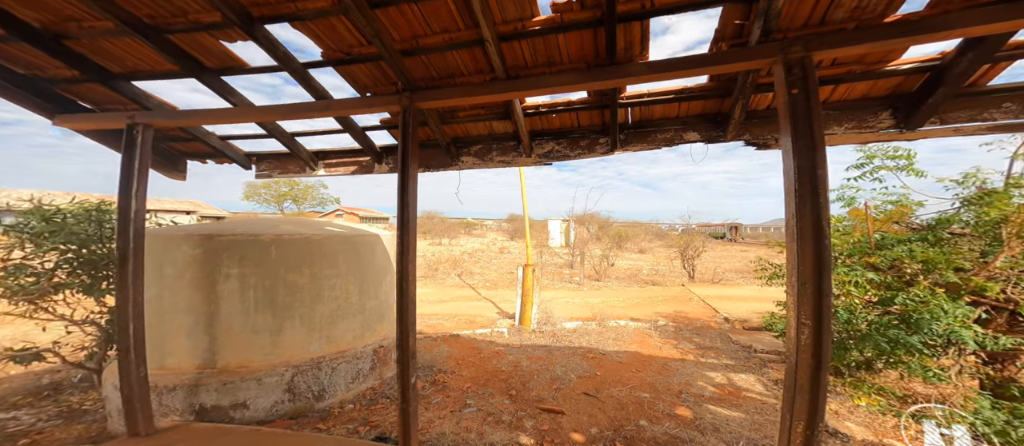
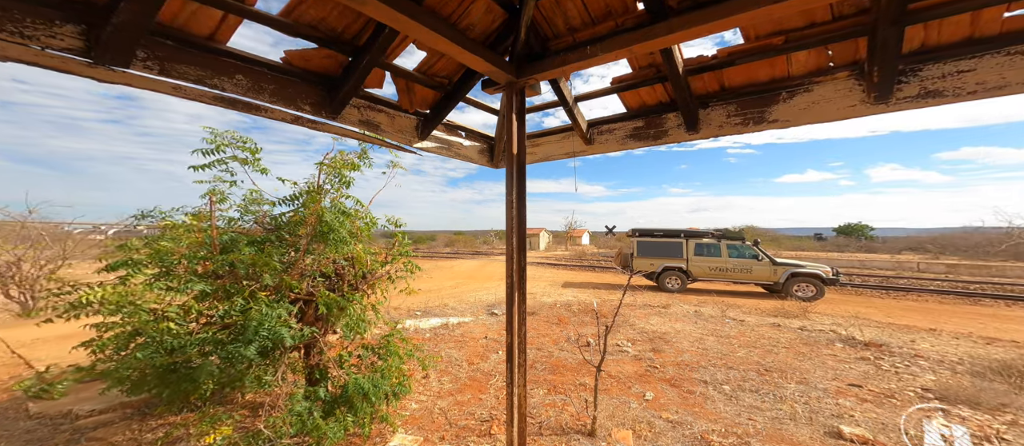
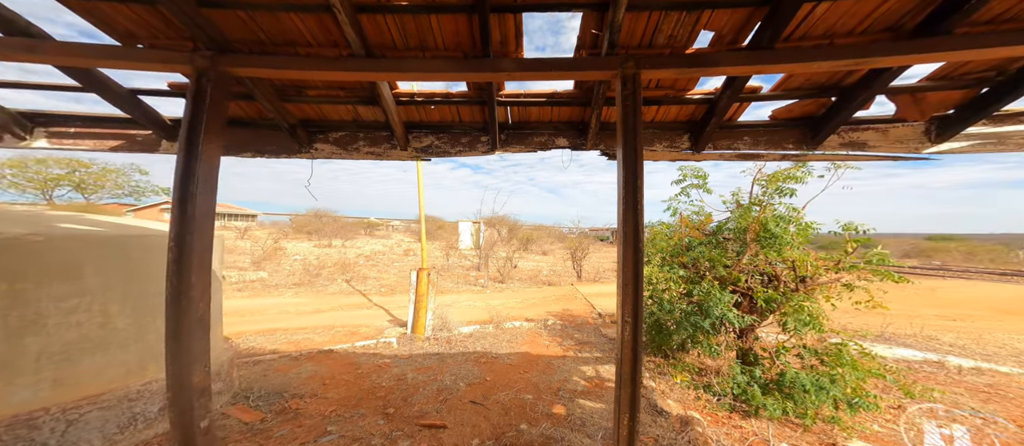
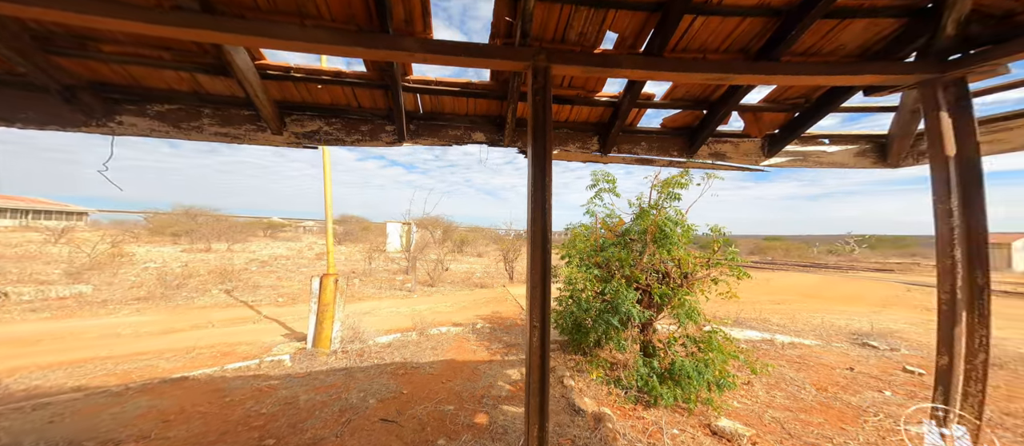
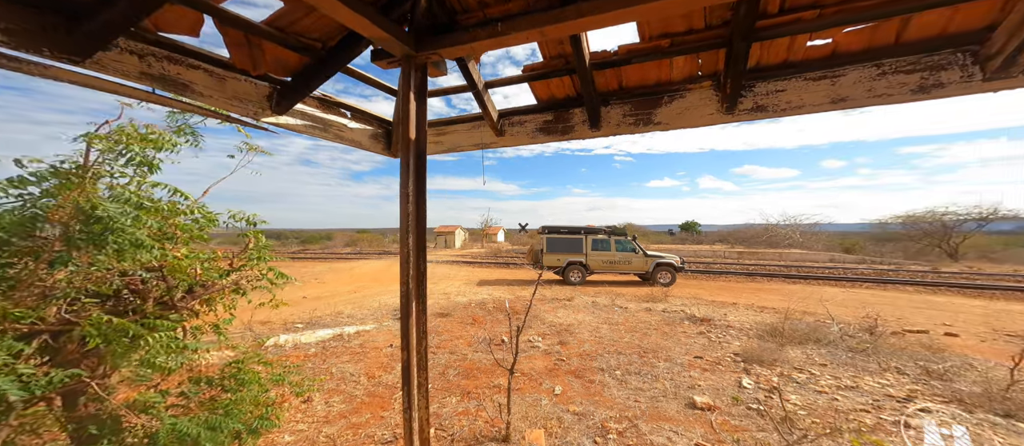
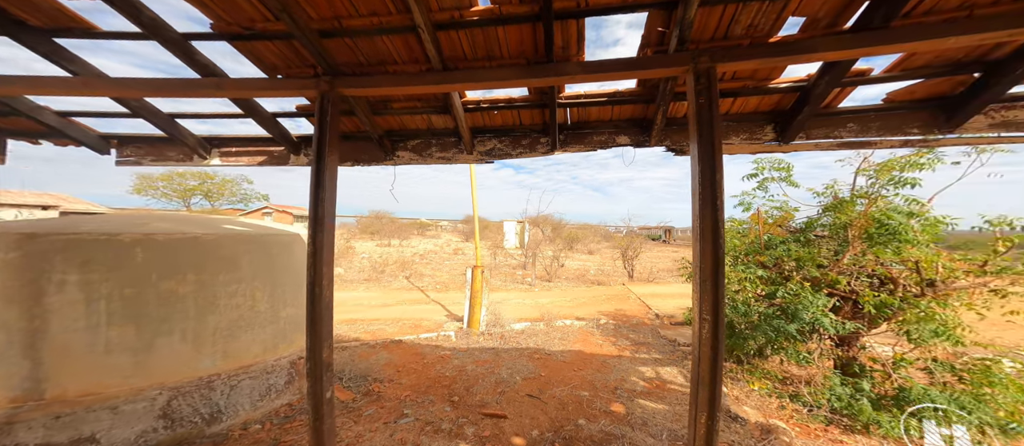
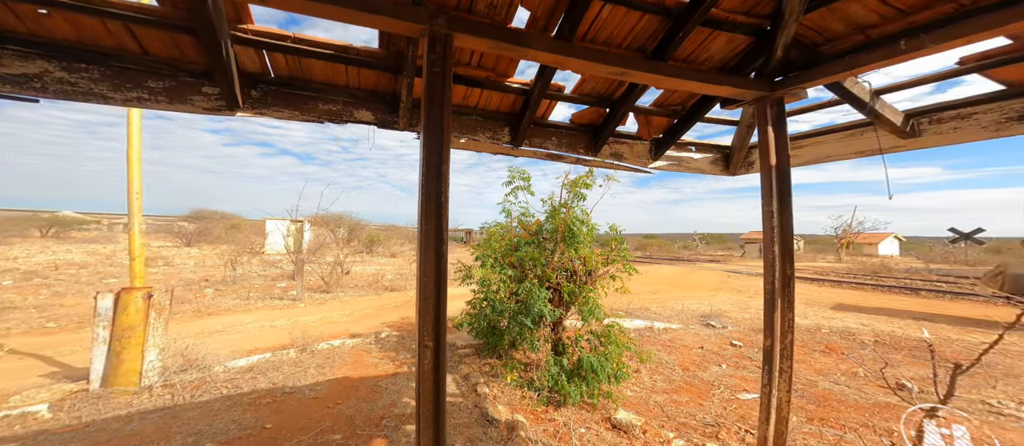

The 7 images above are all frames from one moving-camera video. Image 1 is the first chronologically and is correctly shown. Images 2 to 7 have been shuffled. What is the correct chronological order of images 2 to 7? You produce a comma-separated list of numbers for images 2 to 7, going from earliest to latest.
6, 3, 4, 7, 2, 5
